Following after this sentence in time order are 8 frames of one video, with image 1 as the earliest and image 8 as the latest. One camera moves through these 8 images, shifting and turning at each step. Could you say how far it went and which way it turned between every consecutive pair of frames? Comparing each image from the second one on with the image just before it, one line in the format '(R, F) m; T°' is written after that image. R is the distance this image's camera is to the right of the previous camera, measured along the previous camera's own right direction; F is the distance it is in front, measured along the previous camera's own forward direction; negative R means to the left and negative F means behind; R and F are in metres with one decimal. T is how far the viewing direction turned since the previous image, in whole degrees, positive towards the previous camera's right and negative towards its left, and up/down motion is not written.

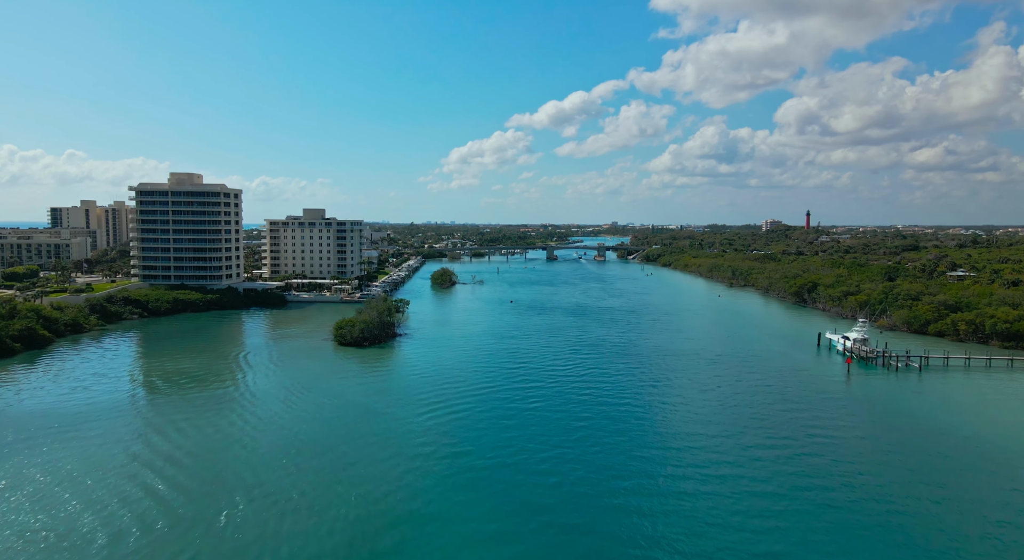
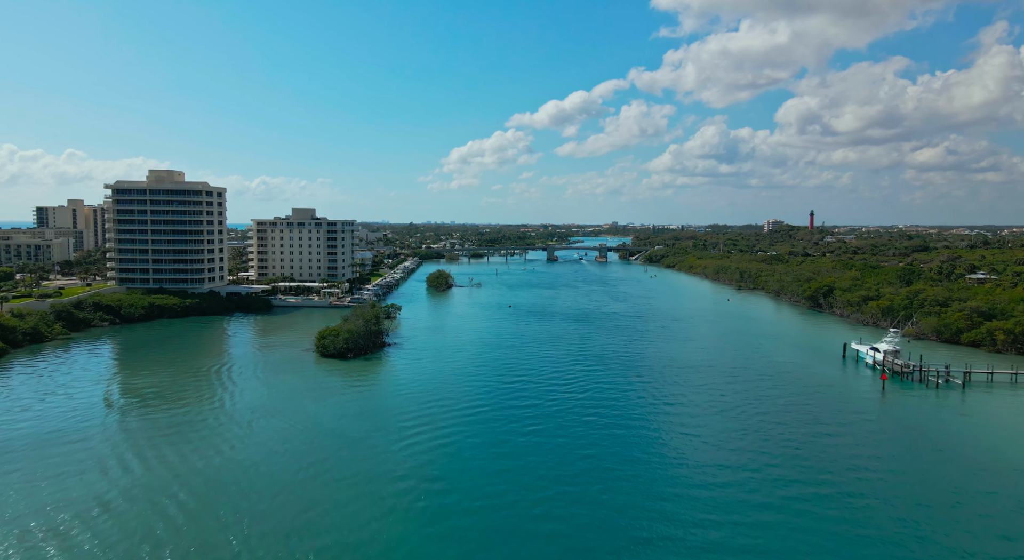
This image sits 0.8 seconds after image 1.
(+0.2, +4.4) m; 0°
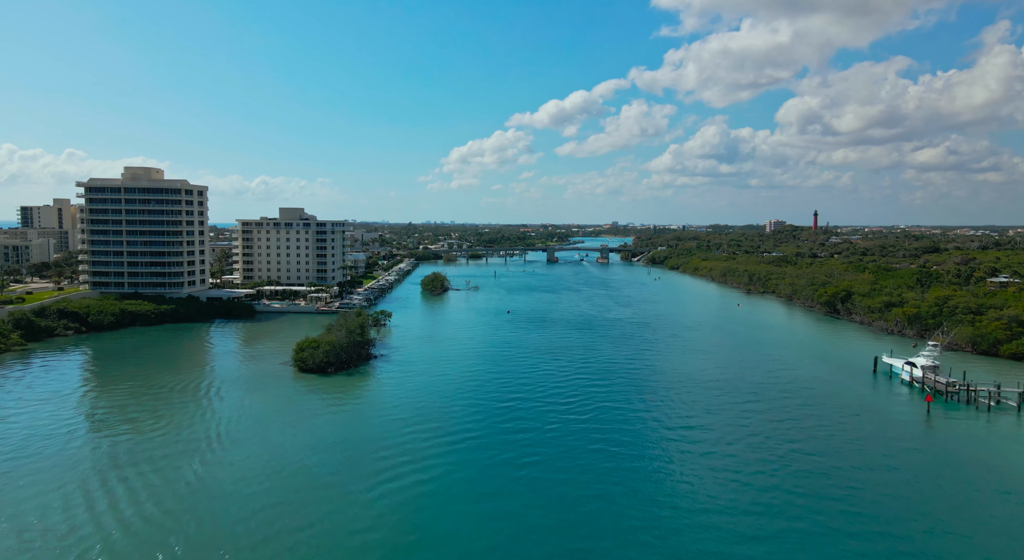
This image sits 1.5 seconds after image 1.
(+0.2, +4.4) m; 0°
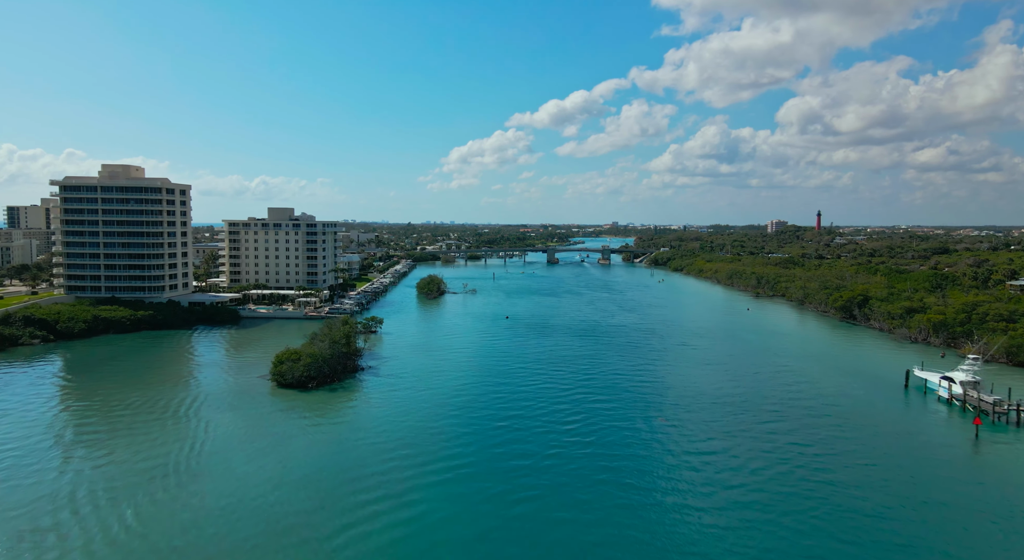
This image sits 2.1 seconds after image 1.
(+0.1, +3.7) m; 0°
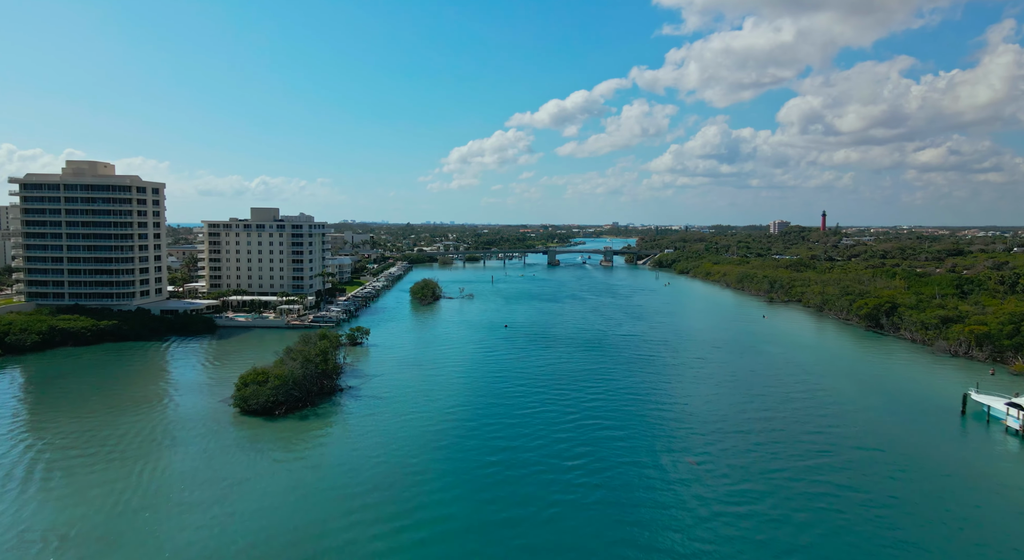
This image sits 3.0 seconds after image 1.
(+0.1, +5.2) m; 0°
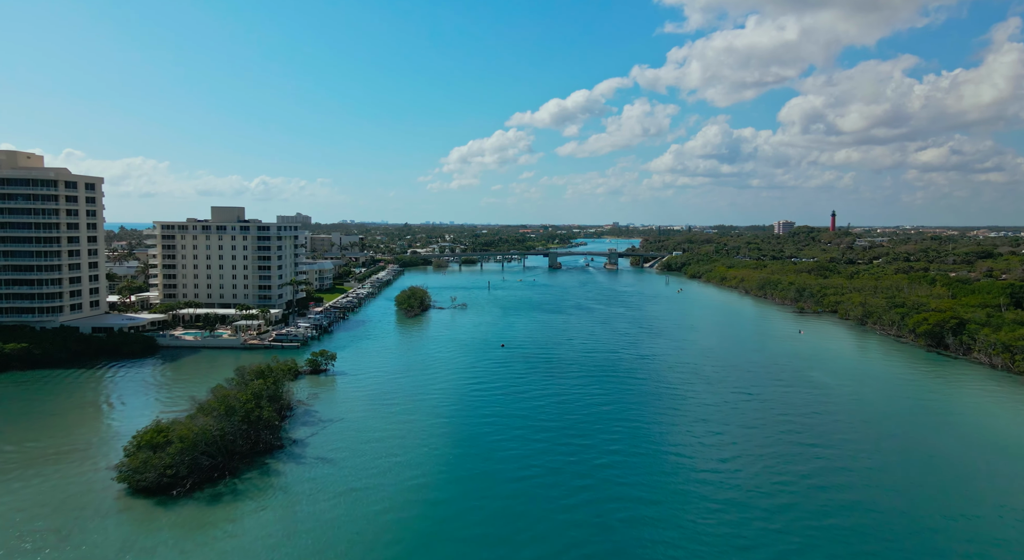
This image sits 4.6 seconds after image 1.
(+0.3, +9.7) m; 0°
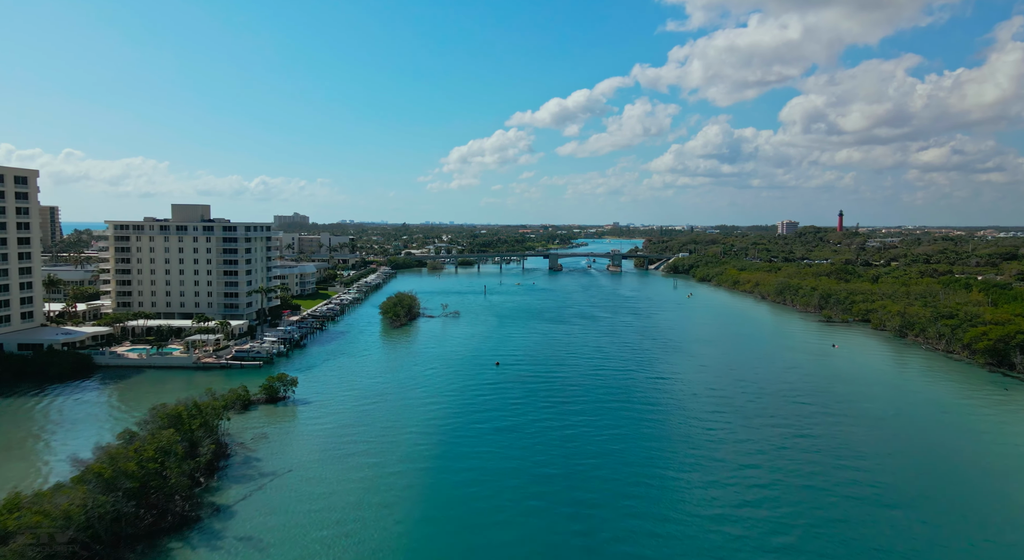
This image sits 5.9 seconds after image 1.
(+0.4, +7.3) m; 0°
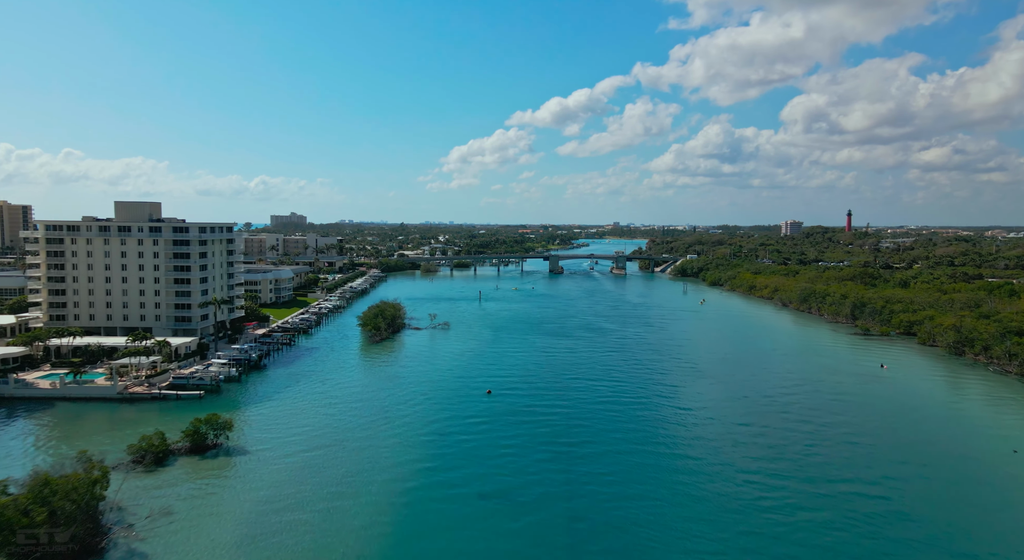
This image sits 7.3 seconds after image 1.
(+0.4, +8.1) m; 0°
